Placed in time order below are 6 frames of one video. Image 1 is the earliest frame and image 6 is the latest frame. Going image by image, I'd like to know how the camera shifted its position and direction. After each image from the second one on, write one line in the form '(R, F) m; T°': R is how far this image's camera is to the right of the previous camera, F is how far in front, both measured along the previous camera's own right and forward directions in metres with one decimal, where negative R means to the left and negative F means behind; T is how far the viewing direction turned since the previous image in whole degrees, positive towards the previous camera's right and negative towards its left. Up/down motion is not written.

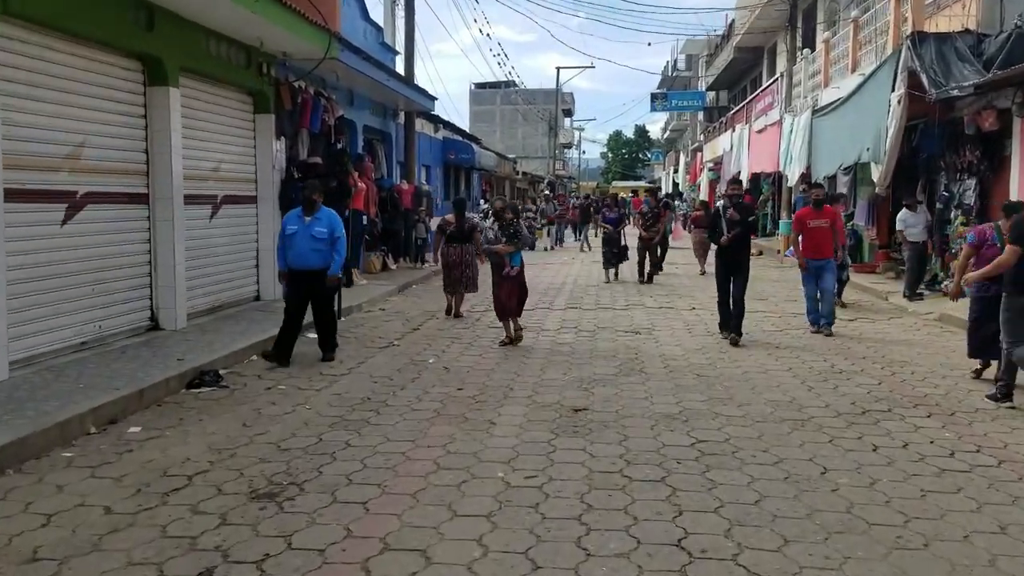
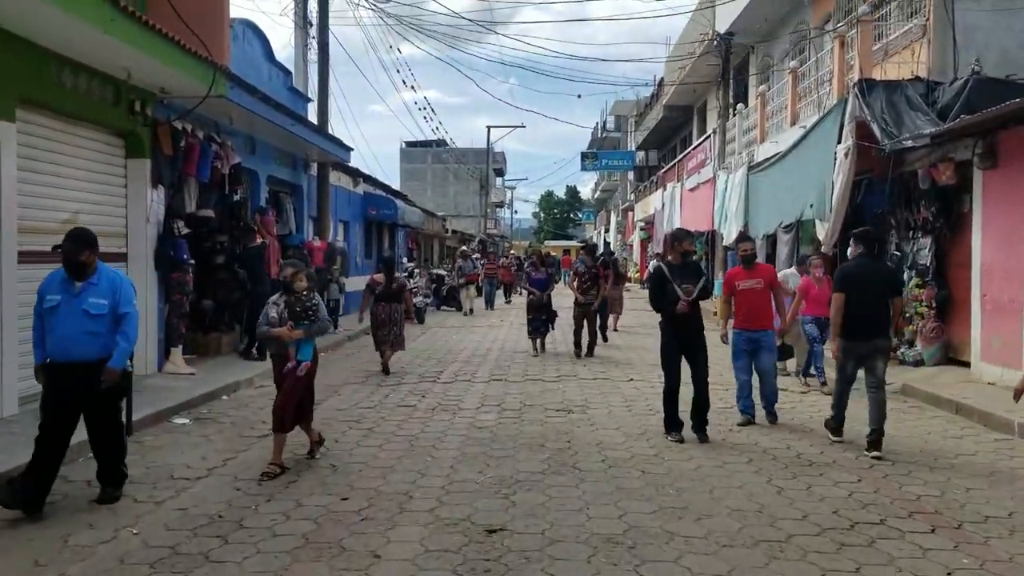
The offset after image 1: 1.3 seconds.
(+0.2, +1.3) m; +4°
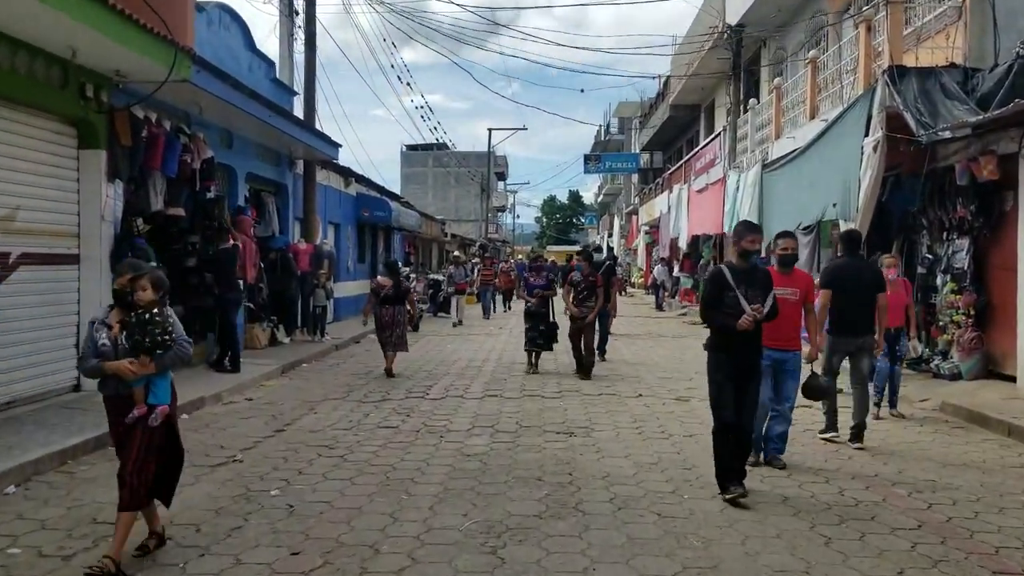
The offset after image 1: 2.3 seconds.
(+0.1, +1.0) m; 0°
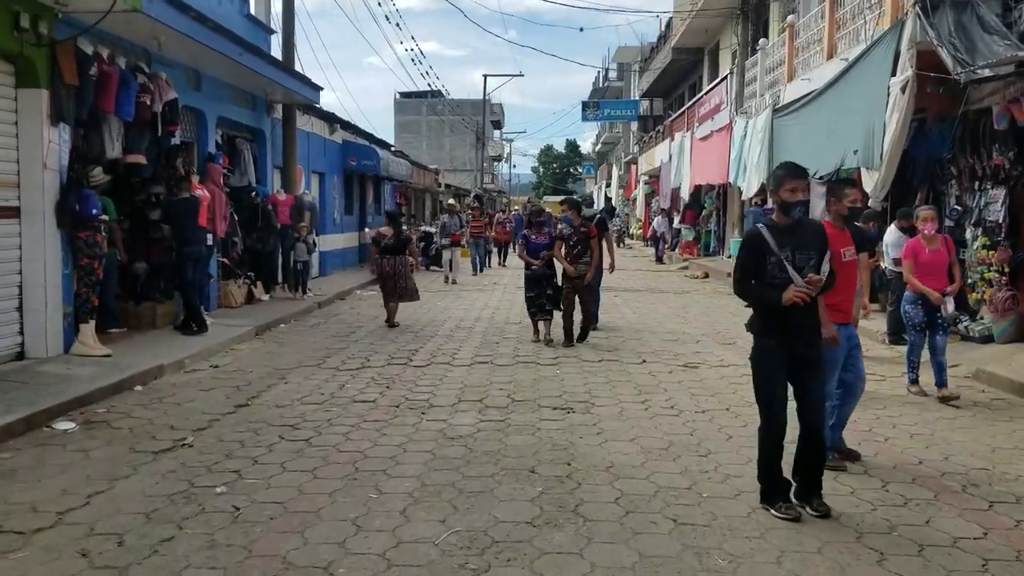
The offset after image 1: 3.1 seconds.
(0.0, +0.9) m; 0°
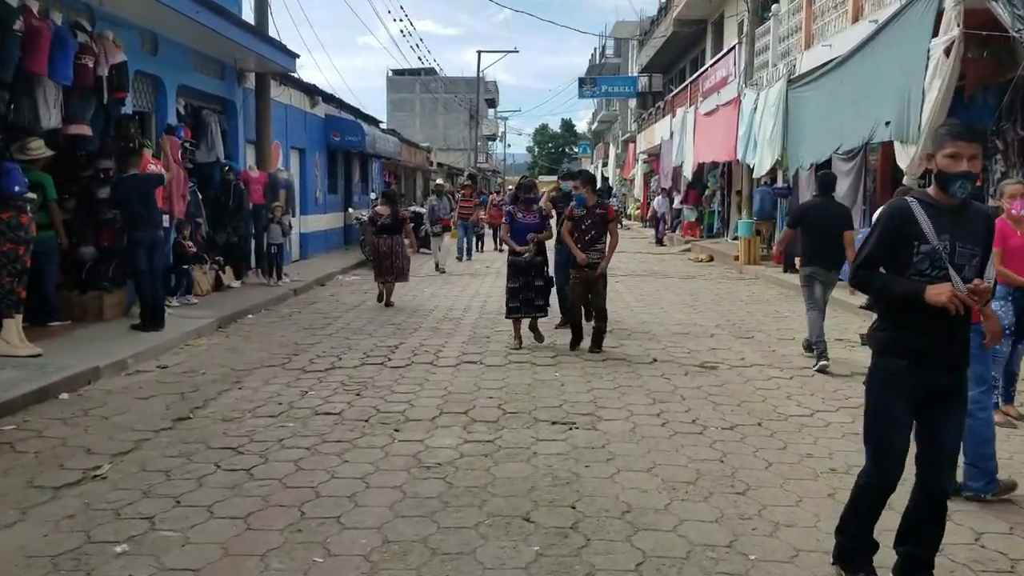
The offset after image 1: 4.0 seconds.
(0.0, +1.1) m; 0°
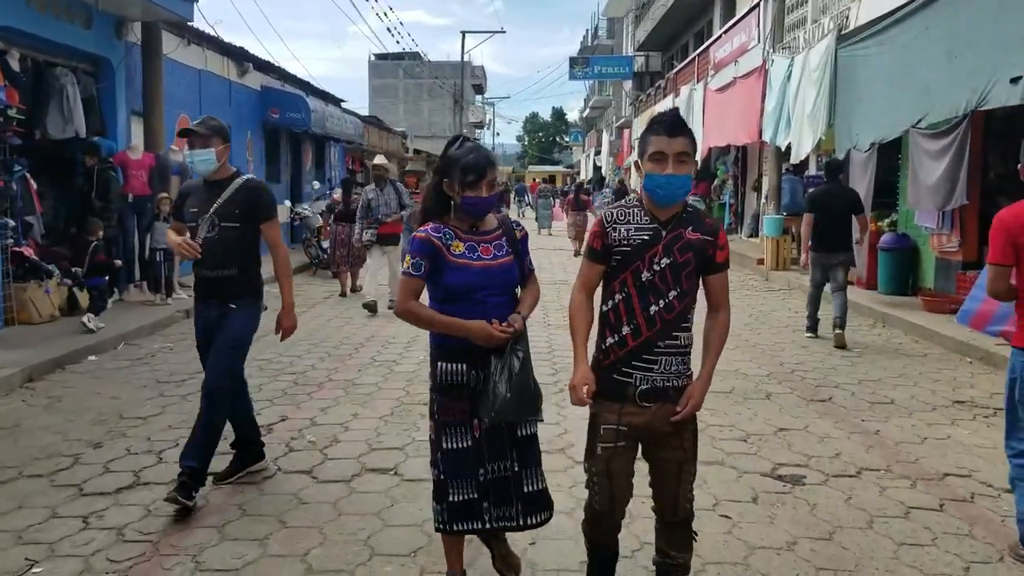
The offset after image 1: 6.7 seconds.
(+0.2, +3.0) m; +1°
